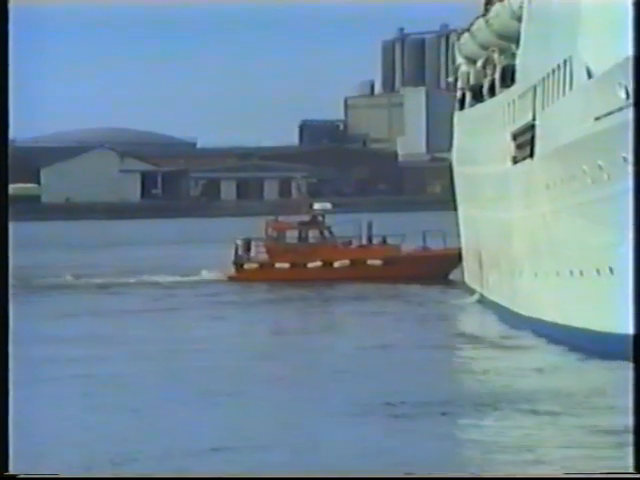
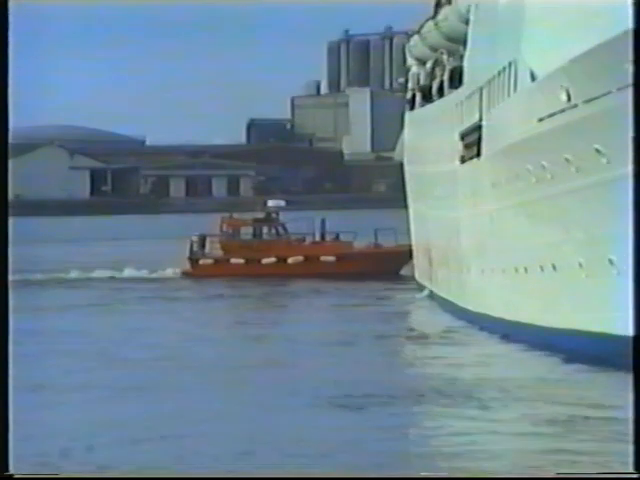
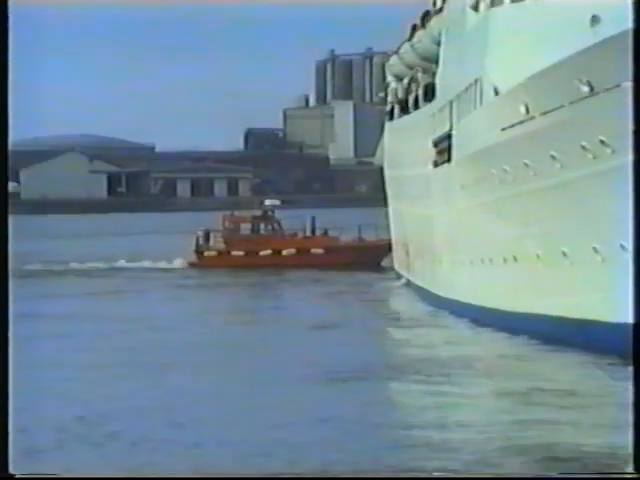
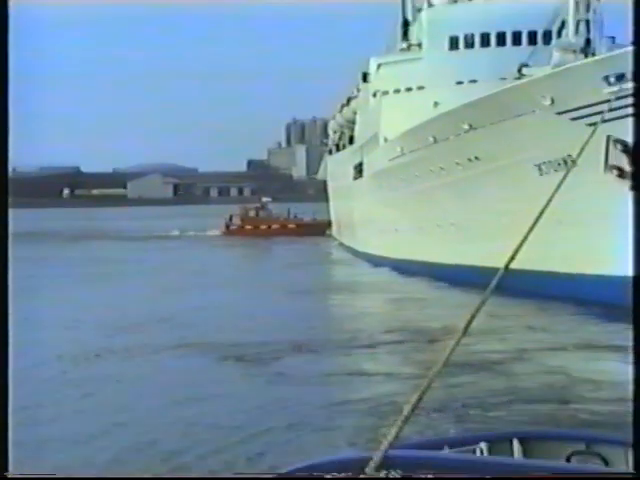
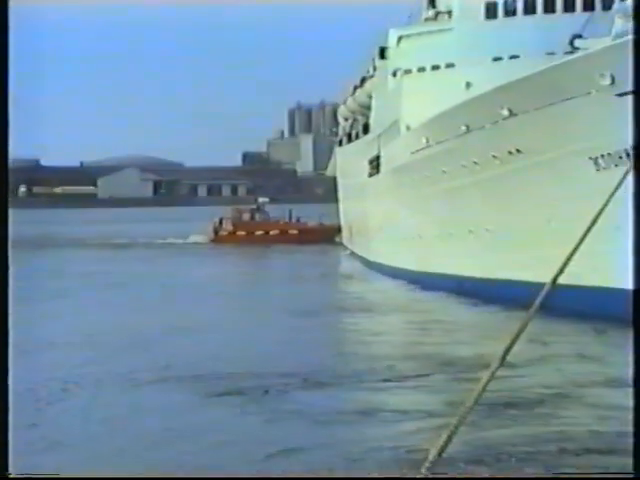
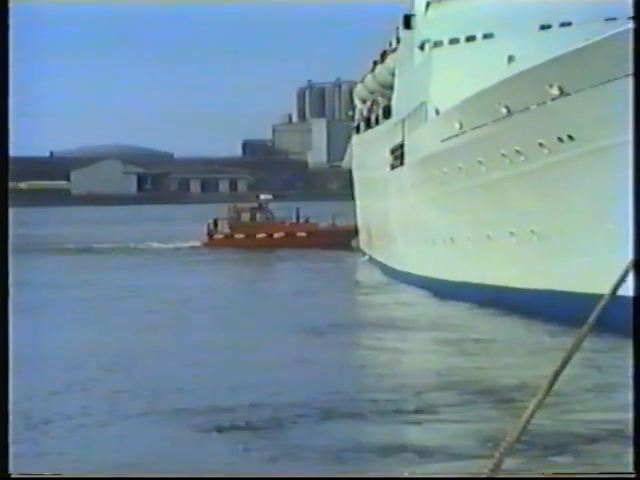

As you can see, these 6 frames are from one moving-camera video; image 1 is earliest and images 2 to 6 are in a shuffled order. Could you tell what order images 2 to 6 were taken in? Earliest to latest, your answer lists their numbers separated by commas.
2, 3, 6, 5, 4
